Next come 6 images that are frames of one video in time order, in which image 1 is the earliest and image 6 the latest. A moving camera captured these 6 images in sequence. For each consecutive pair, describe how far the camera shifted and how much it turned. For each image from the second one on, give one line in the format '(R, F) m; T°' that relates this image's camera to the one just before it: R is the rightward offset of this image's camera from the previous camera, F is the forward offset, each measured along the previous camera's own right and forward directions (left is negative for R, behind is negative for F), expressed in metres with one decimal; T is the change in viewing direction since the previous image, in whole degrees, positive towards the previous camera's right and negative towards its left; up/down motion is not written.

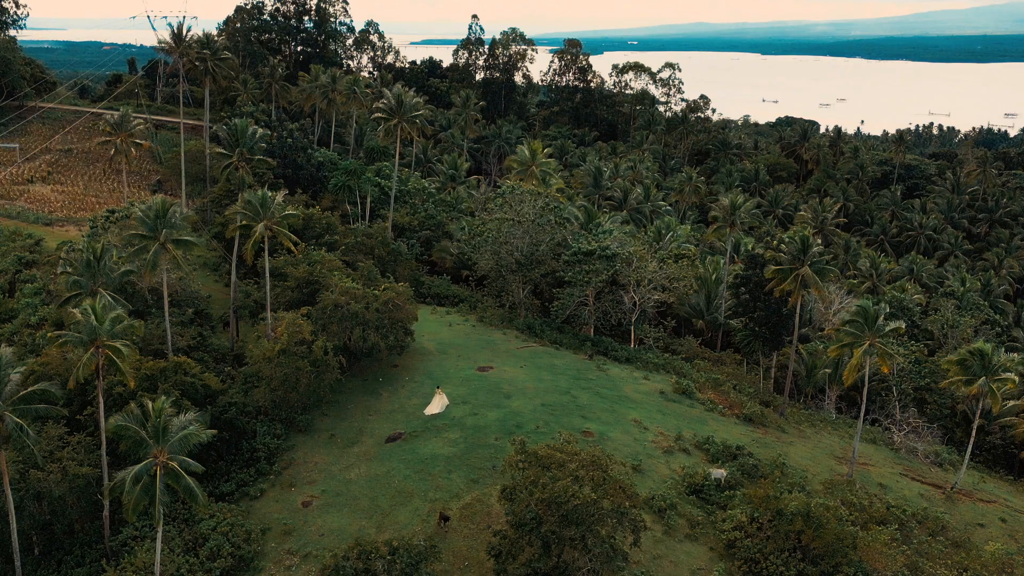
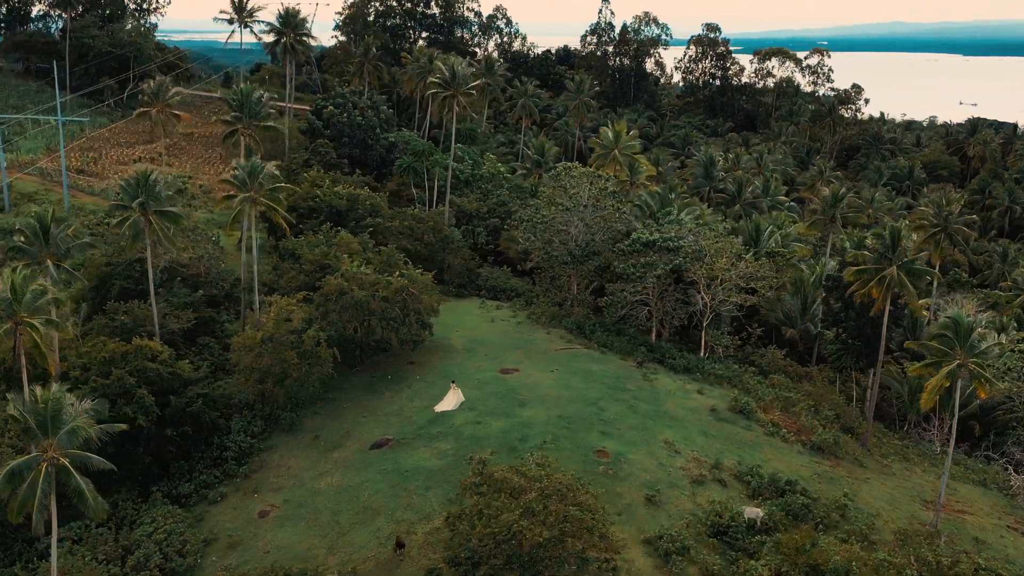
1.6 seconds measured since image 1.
(+4.5, +5.1) m; -10°
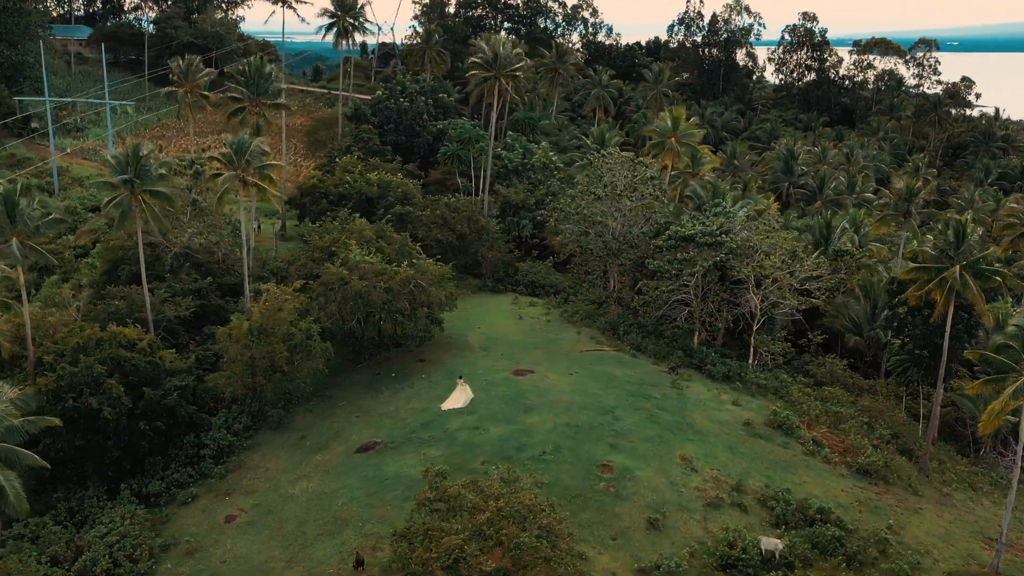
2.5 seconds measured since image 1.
(+2.7, +2.9) m; -6°
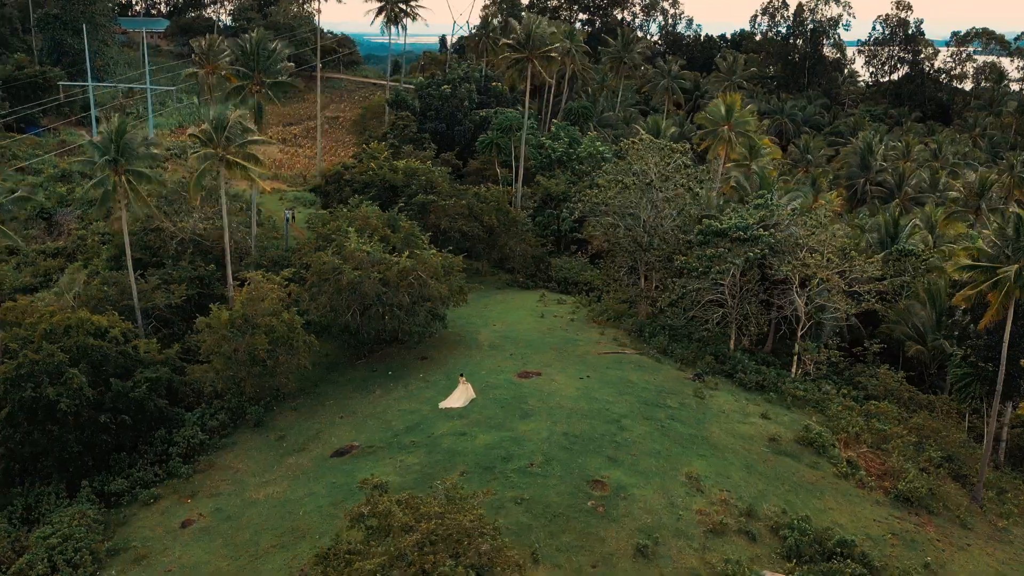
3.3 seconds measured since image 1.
(+2.4, +2.6) m; -5°
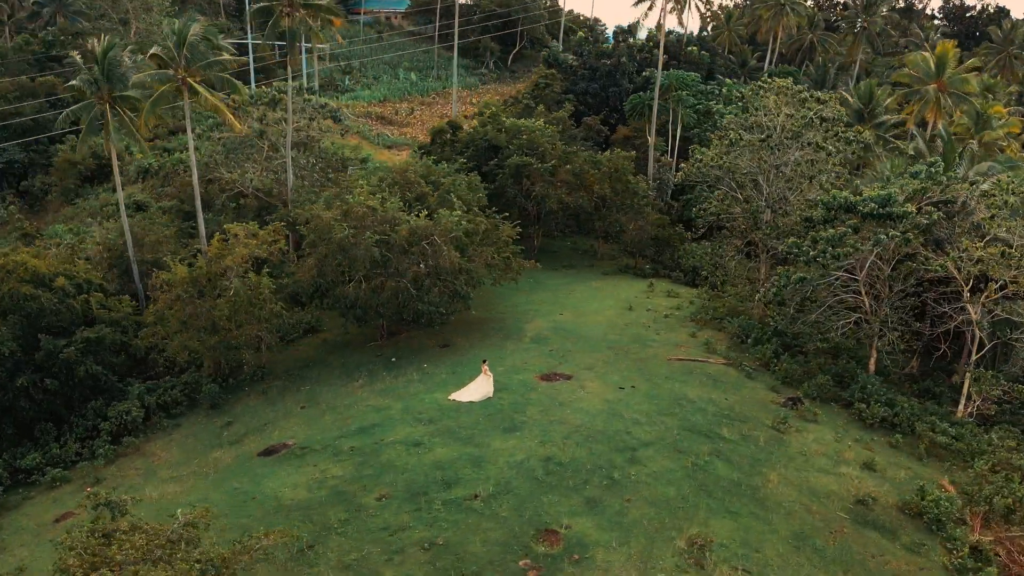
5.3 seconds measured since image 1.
(+5.4, +7.1) m; -16°
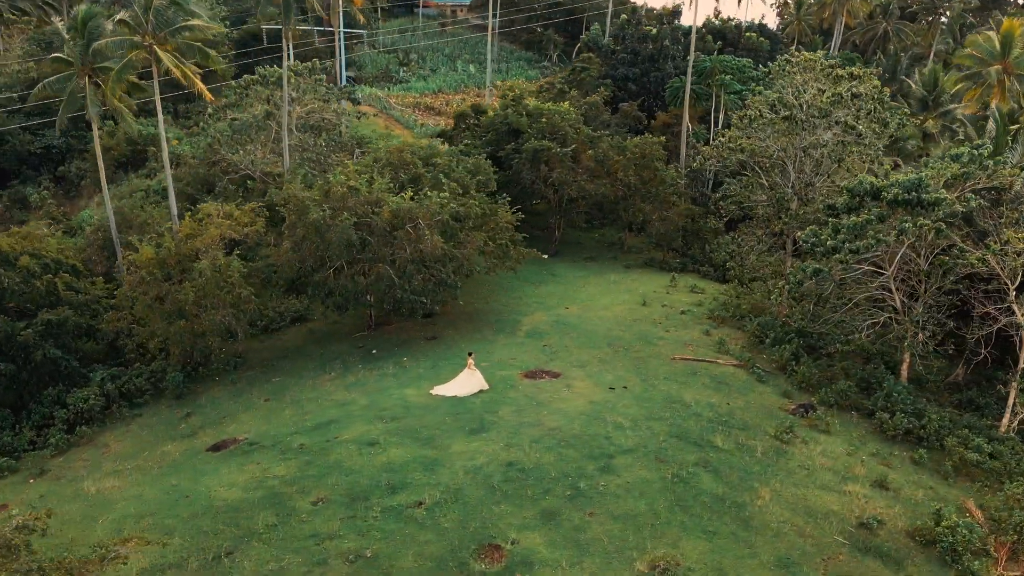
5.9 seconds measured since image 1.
(+1.8, +1.9) m; -5°
